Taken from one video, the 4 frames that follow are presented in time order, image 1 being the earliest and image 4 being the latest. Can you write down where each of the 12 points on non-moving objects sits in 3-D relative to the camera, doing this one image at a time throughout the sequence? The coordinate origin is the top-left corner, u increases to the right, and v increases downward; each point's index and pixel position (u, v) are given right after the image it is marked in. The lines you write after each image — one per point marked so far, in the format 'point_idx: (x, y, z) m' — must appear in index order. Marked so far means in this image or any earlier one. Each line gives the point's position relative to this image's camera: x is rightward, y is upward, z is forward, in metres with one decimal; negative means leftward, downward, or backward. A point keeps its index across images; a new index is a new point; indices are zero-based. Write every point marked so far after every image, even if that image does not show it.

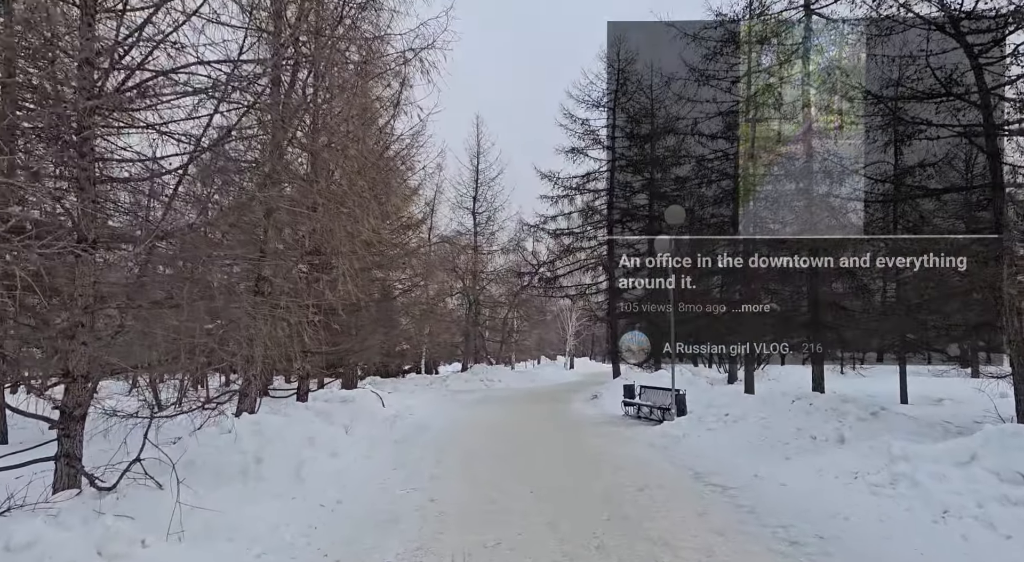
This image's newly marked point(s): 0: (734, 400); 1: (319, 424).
0: (+3.8, -2.1, +12.2) m
1: (-2.4, -1.8, +8.8) m
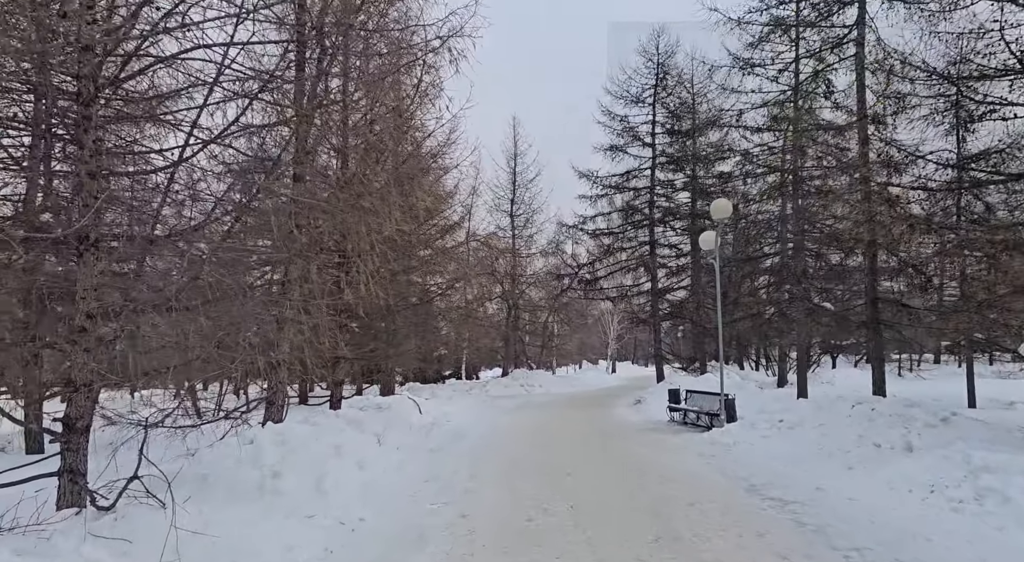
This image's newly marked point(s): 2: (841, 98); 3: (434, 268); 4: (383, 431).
0: (+4.5, -2.0, +11.5) m
1: (-2.0, -1.8, +8.4) m
2: (+6.7, +3.7, +14.3) m
3: (-1.9, +0.3, +17.1) m
4: (-1.8, -2.1, +9.9) m
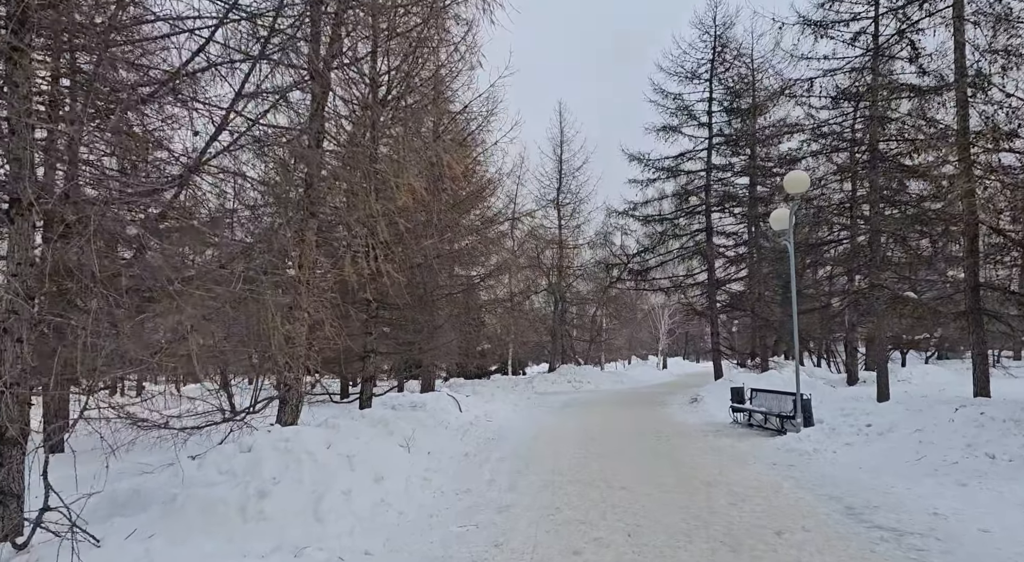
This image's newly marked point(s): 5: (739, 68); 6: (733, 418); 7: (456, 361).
0: (+5.1, -1.8, +10.0) m
1: (-1.5, -1.7, +7.4) m
2: (+7.5, +4.0, +12.6) m
3: (-0.9, +0.6, +16.1) m
4: (-1.2, -1.9, +8.9) m
5: (+6.3, +6.0, +19.6) m
6: (+4.0, -2.5, +12.7) m
7: (-1.6, -2.2, +19.7) m
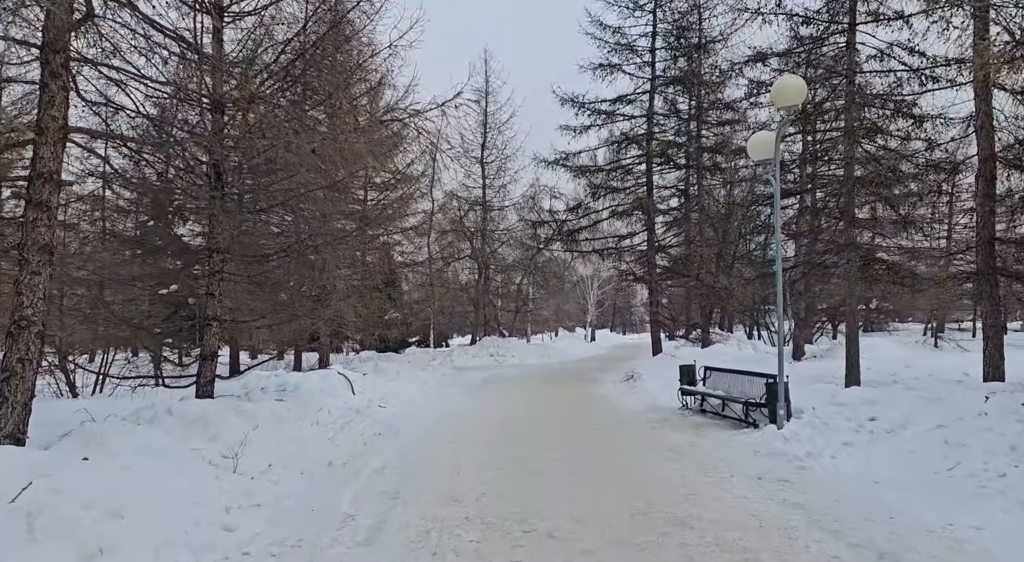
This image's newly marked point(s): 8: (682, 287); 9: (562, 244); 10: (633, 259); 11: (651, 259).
0: (+3.9, -1.3, +7.9) m
1: (-2.4, -1.1, +4.6) m
2: (+6.1, +4.6, +10.5) m
3: (-2.6, +1.4, +13.2) m
4: (-2.3, -1.4, +6.1) m
5: (+4.3, +6.9, +17.2) m
6: (+2.5, -1.8, +10.4) m
7: (-3.7, -1.2, +16.8) m
8: (+4.6, -0.2, +18.9) m
9: (+1.4, +1.0, +19.4) m
10: (+3.3, +0.6, +18.6) m
11: (+3.6, +0.6, +17.8) m
